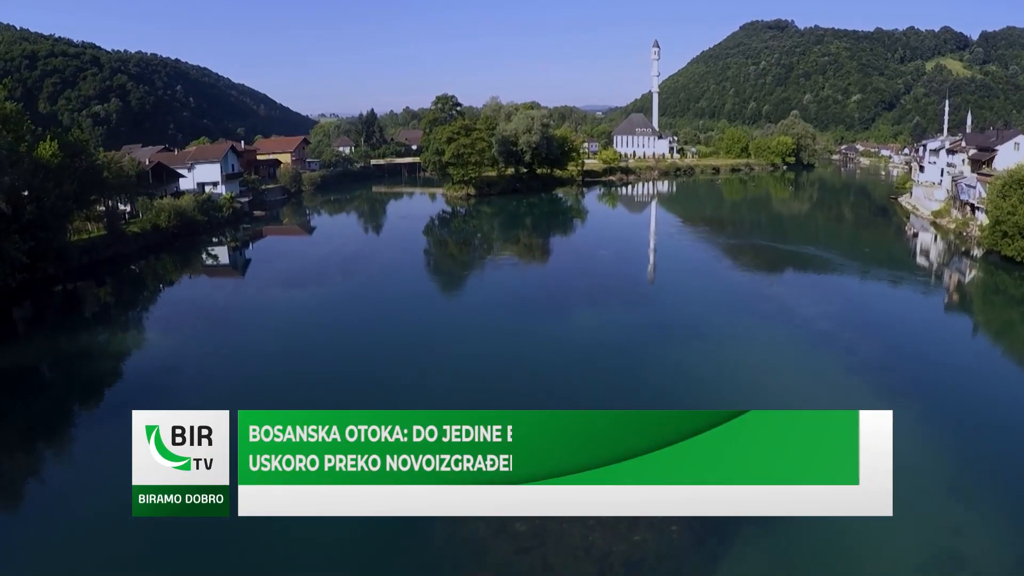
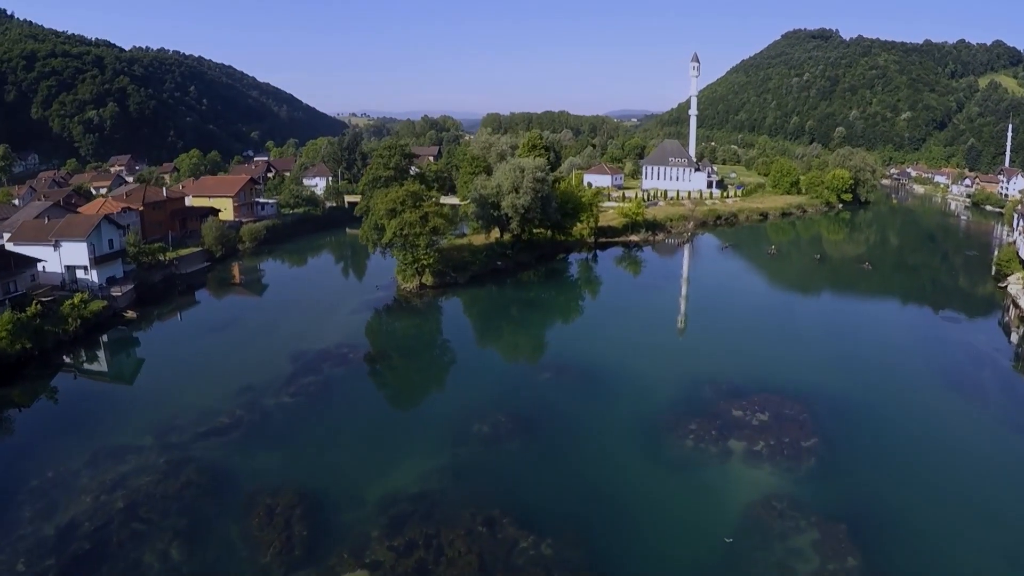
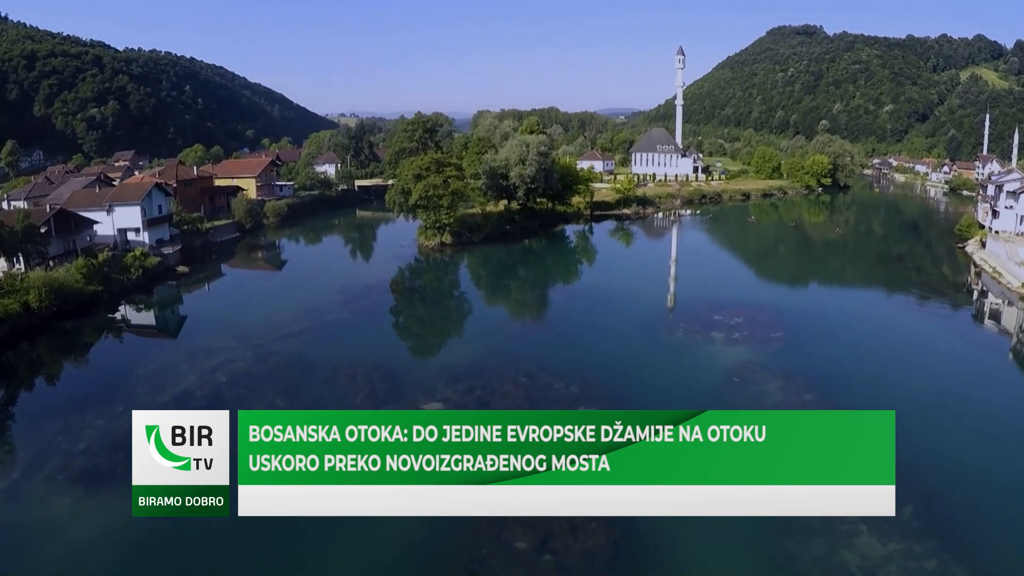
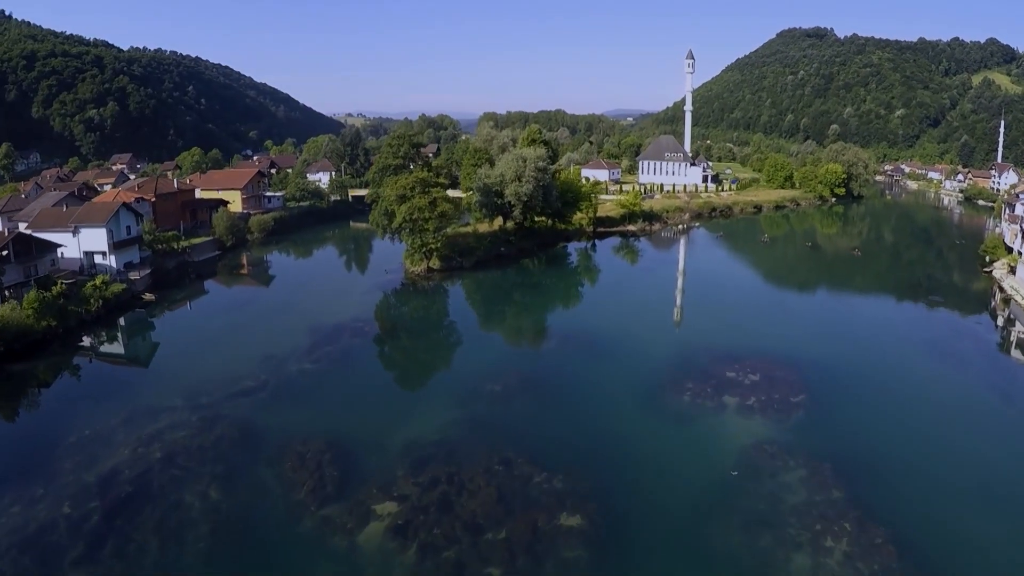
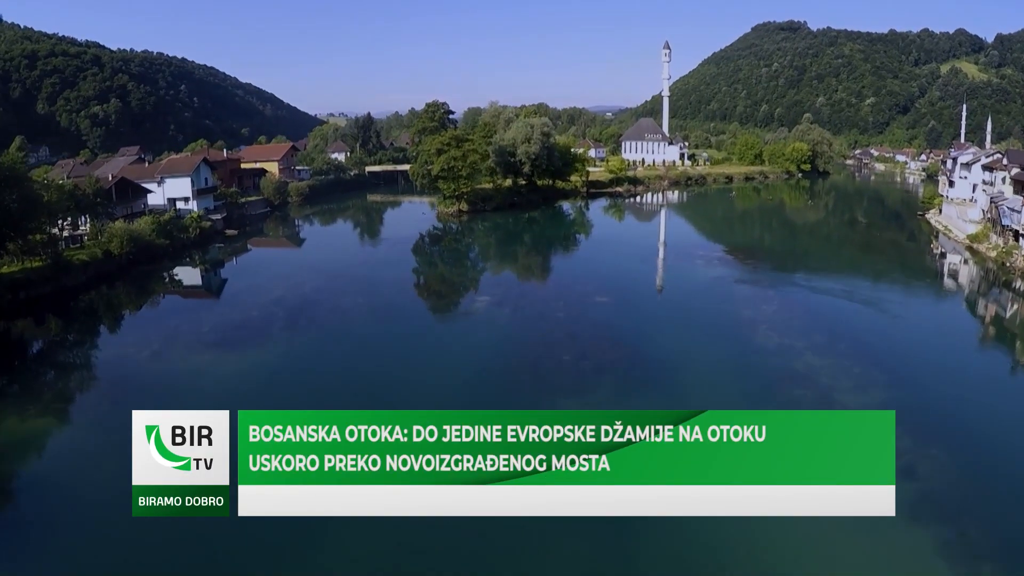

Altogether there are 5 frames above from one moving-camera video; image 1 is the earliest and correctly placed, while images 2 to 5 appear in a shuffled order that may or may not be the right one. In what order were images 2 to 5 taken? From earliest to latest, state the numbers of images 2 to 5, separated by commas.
5, 3, 4, 2
